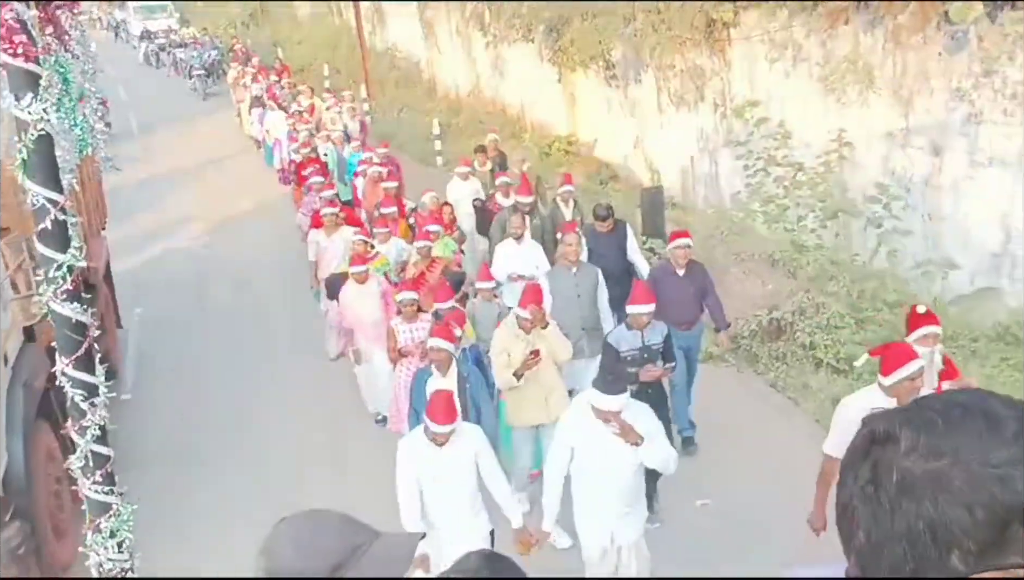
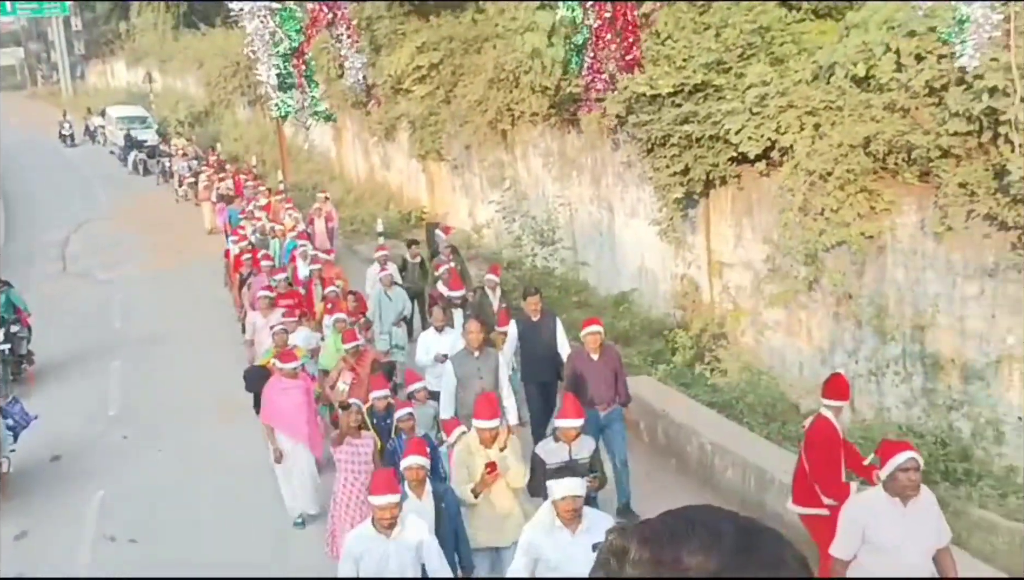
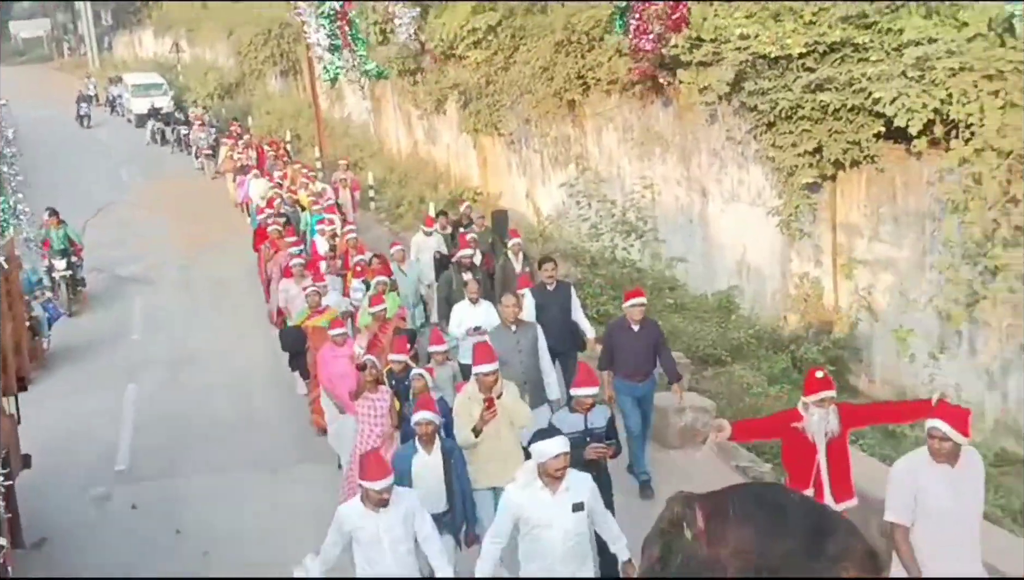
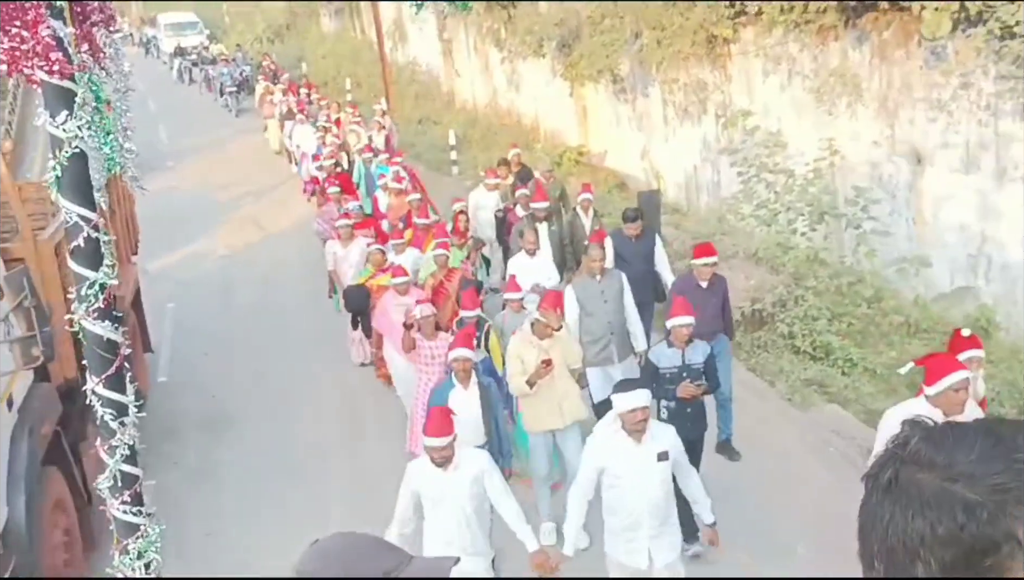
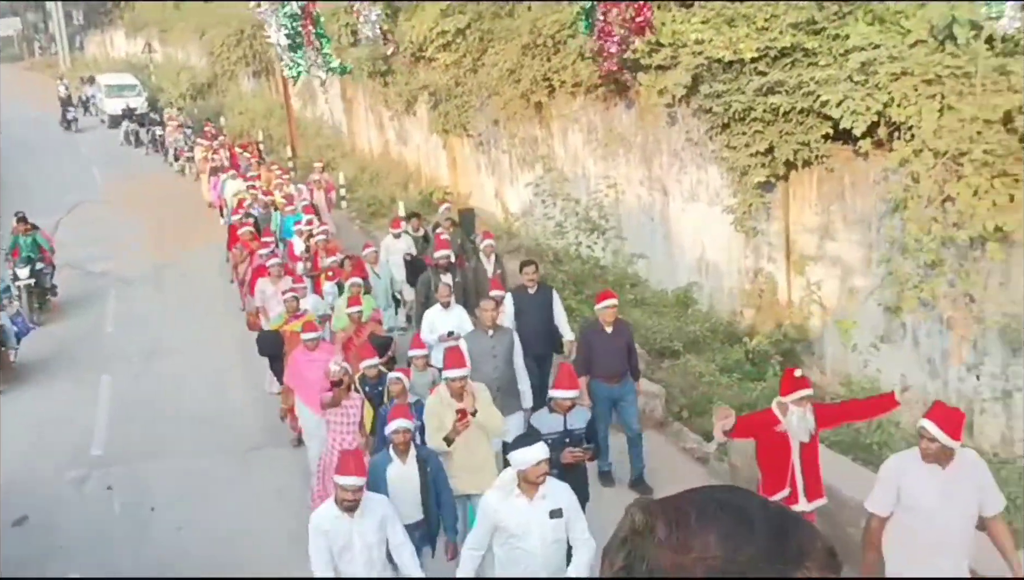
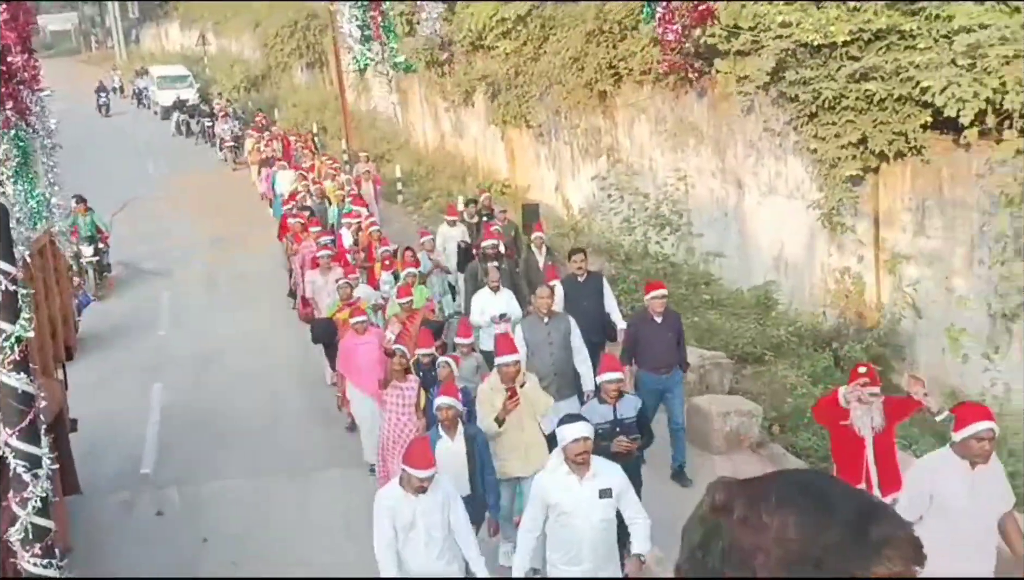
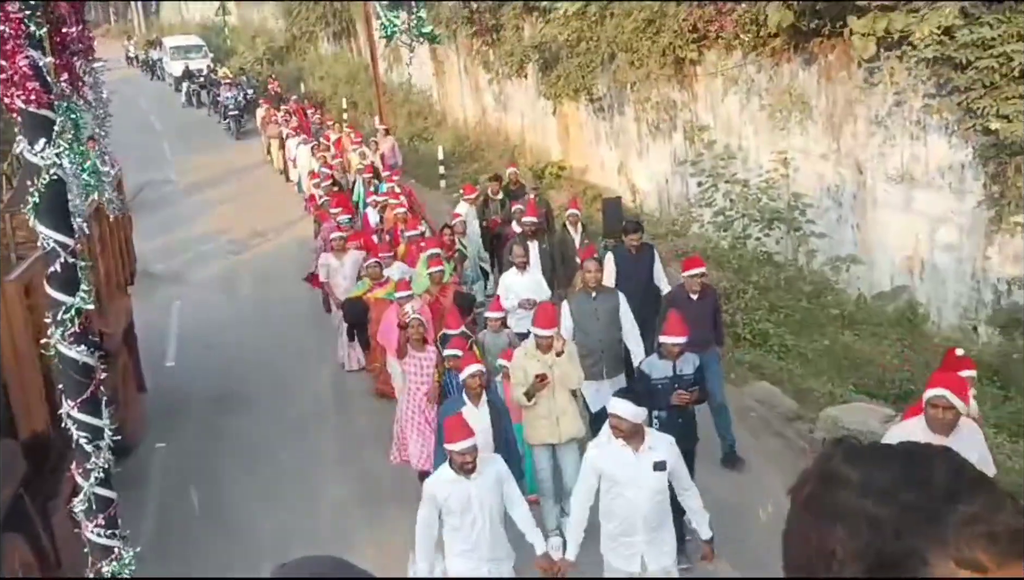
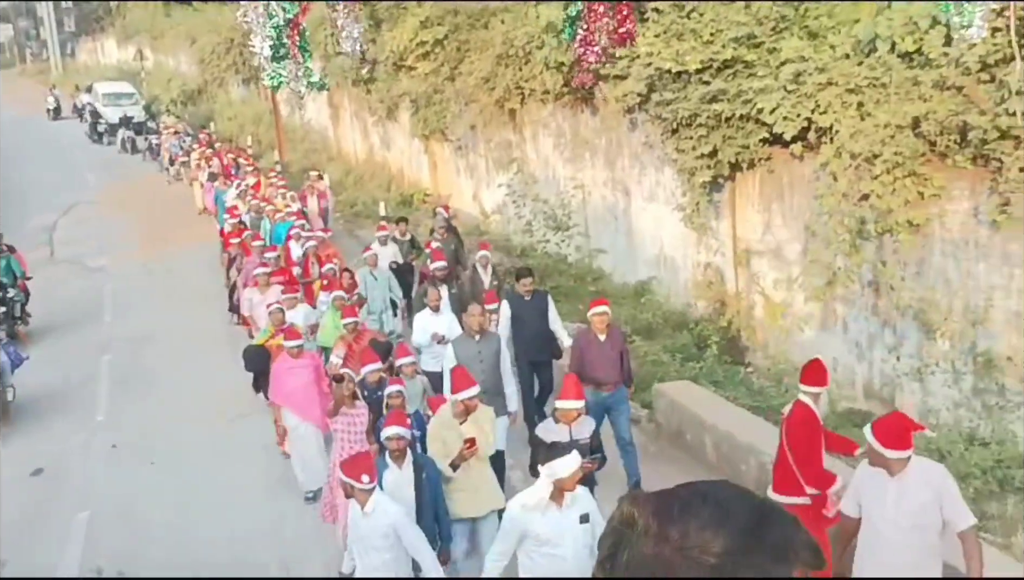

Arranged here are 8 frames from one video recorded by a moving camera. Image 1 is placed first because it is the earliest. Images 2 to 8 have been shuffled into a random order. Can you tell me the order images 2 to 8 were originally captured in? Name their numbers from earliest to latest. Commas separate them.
4, 7, 6, 3, 5, 8, 2
